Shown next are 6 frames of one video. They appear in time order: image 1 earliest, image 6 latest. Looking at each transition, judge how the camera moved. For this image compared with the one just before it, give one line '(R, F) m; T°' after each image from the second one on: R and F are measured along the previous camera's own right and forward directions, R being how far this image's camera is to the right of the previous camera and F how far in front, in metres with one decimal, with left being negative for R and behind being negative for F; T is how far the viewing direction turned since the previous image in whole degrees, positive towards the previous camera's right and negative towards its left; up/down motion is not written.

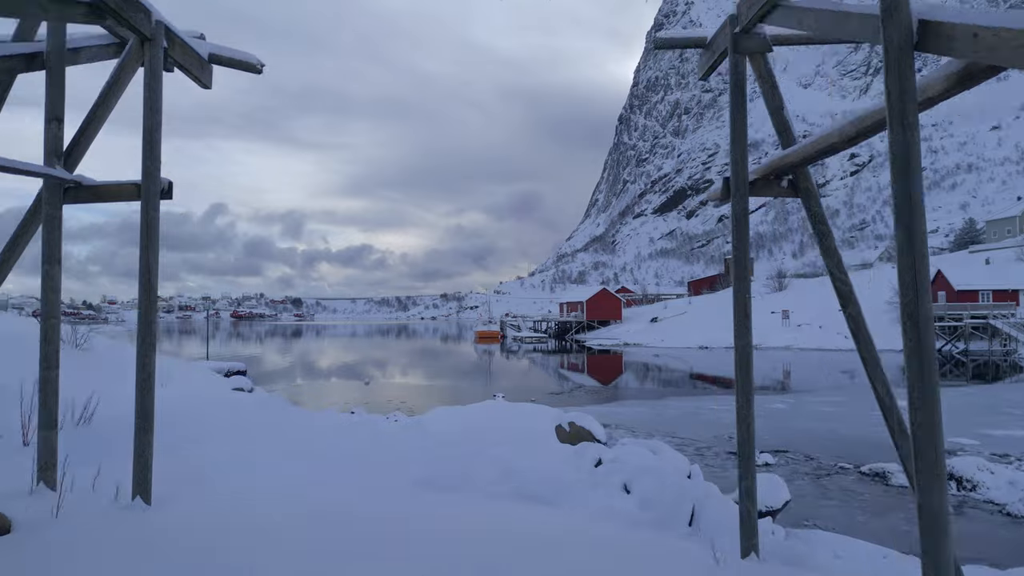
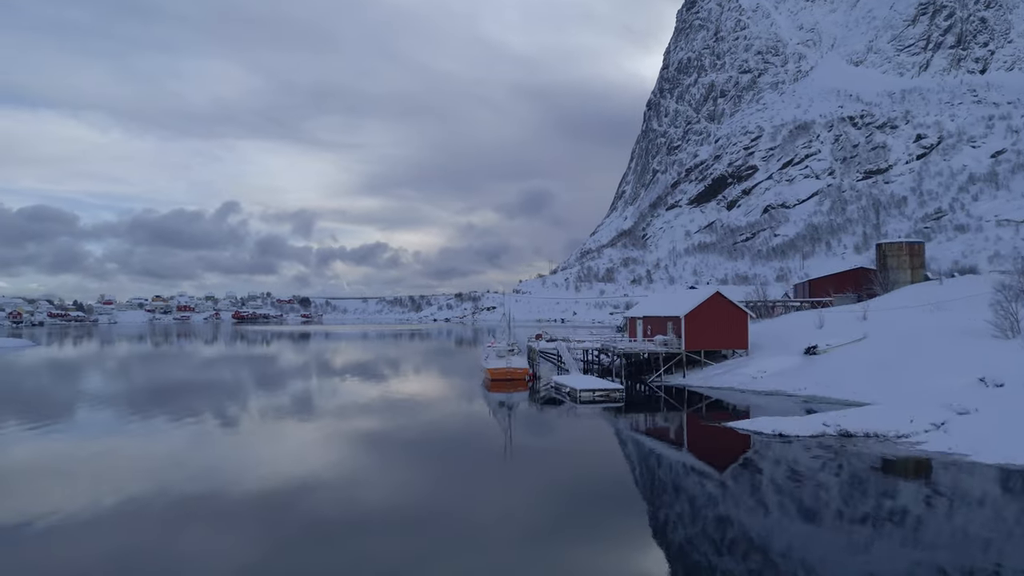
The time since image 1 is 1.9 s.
(-0.3, +6.6) m; -1°
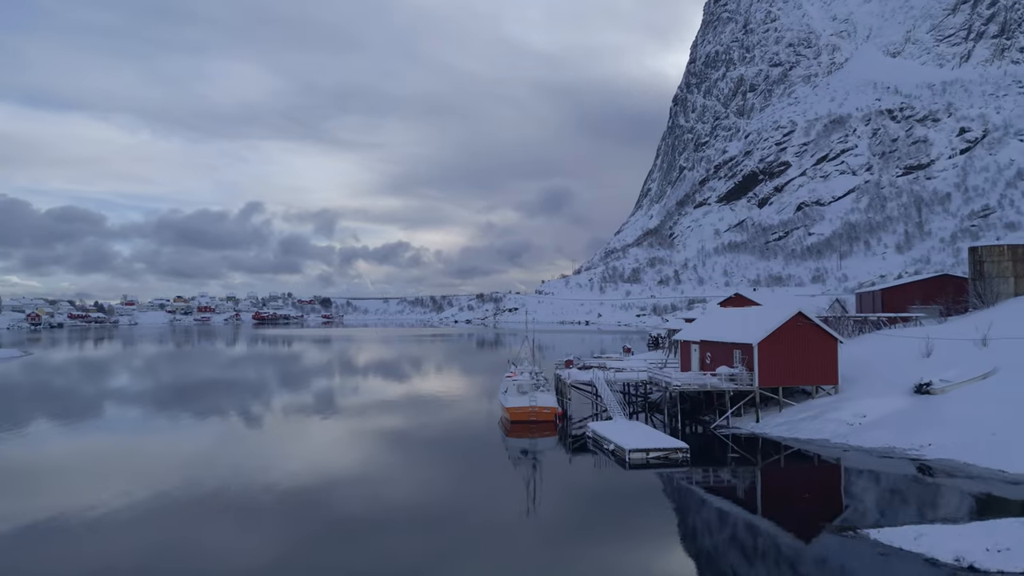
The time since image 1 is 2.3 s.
(-0.1, +1.7) m; -2°
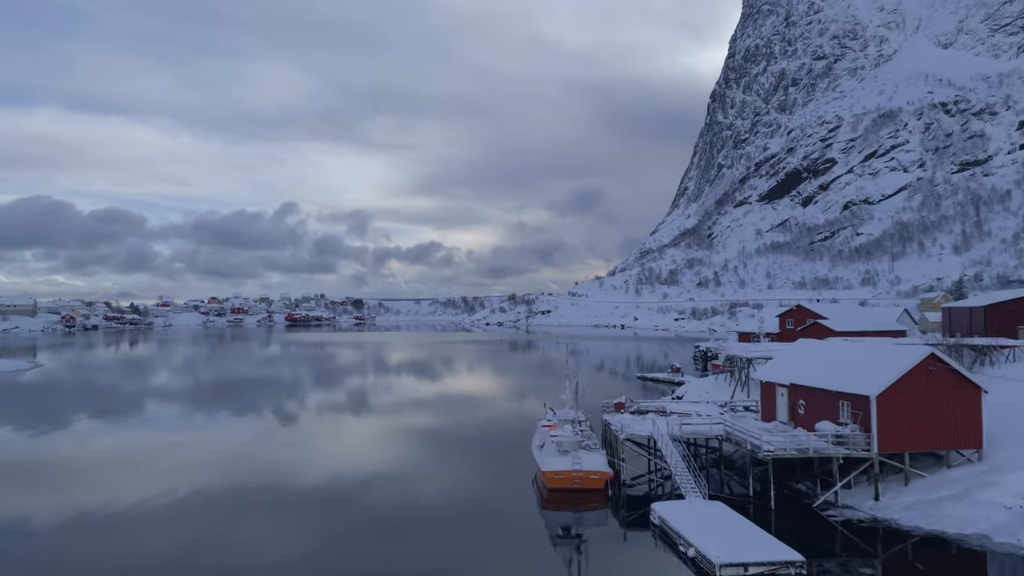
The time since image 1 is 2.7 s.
(-0.1, +1.4) m; -3°
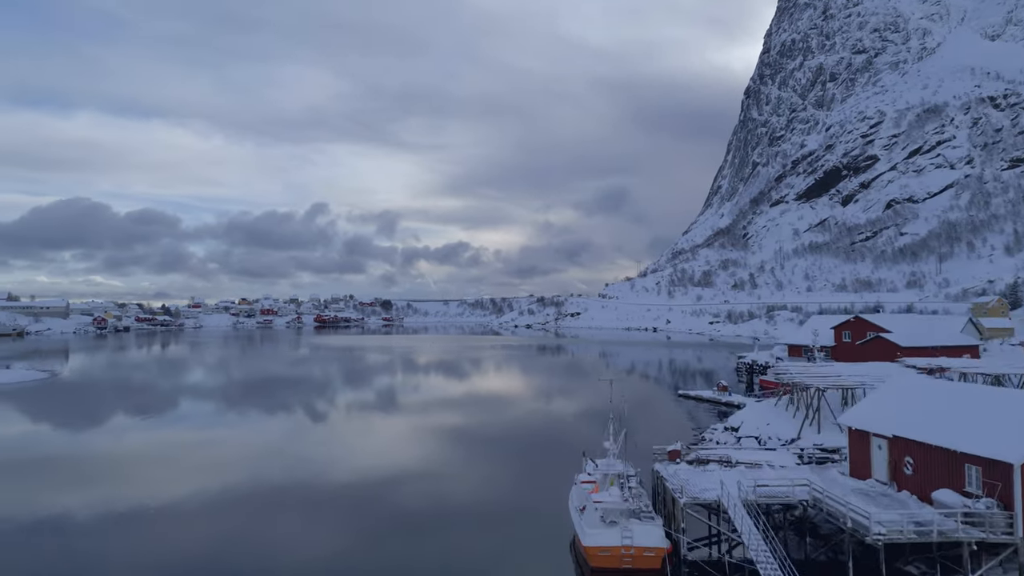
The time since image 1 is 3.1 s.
(-0.1, +1.0) m; -2°
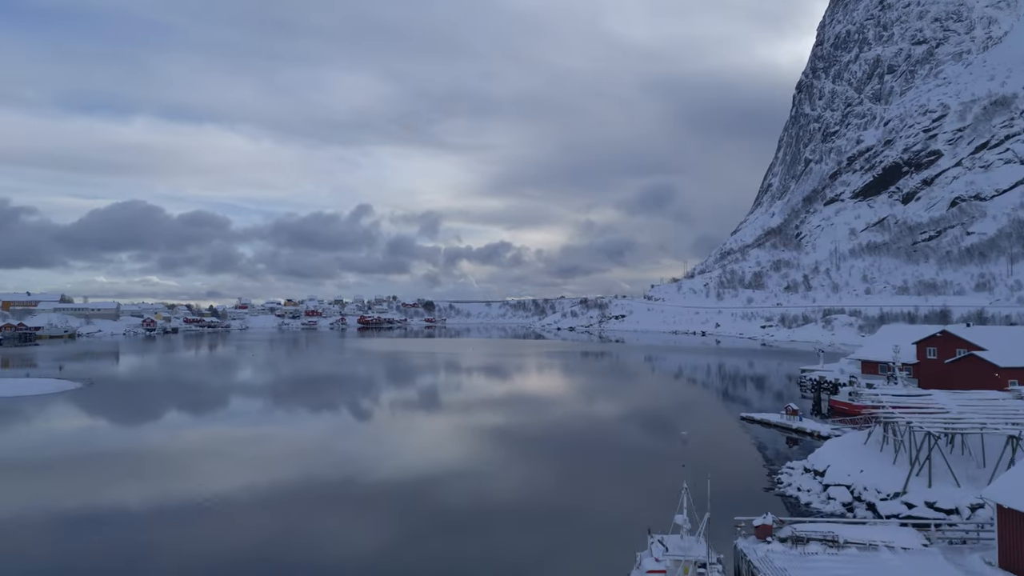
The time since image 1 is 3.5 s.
(-0.1, +1.0) m; -3°
